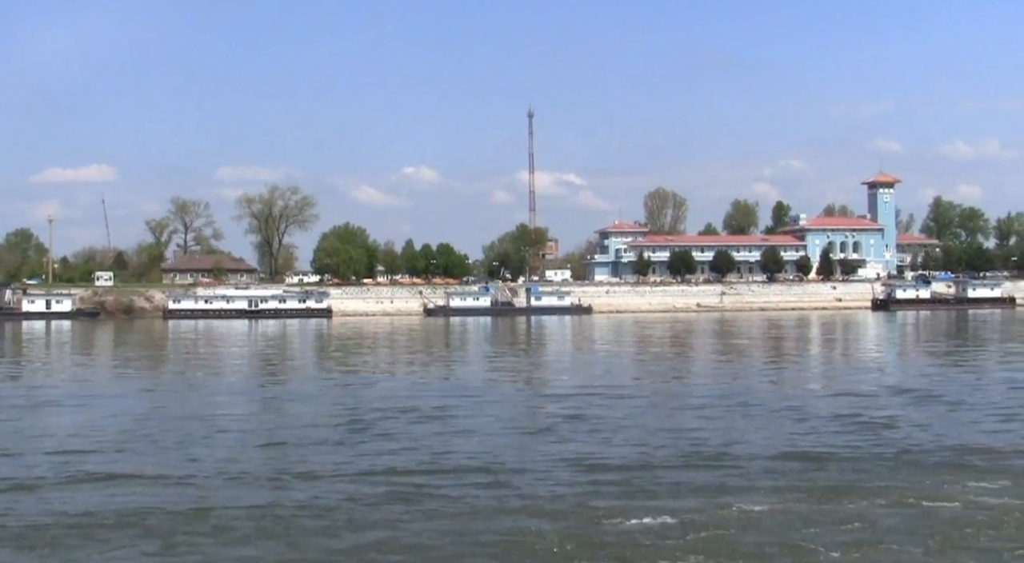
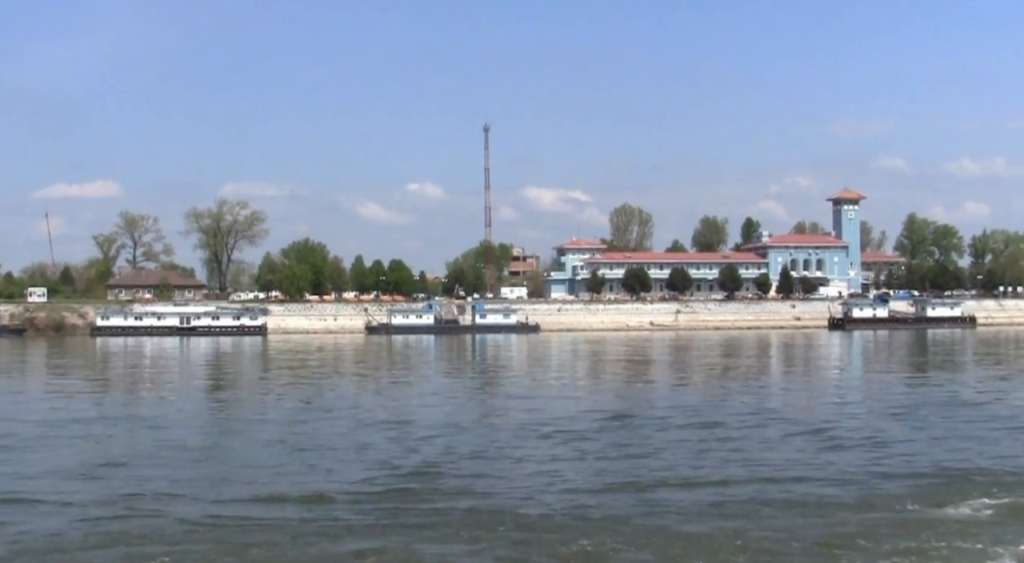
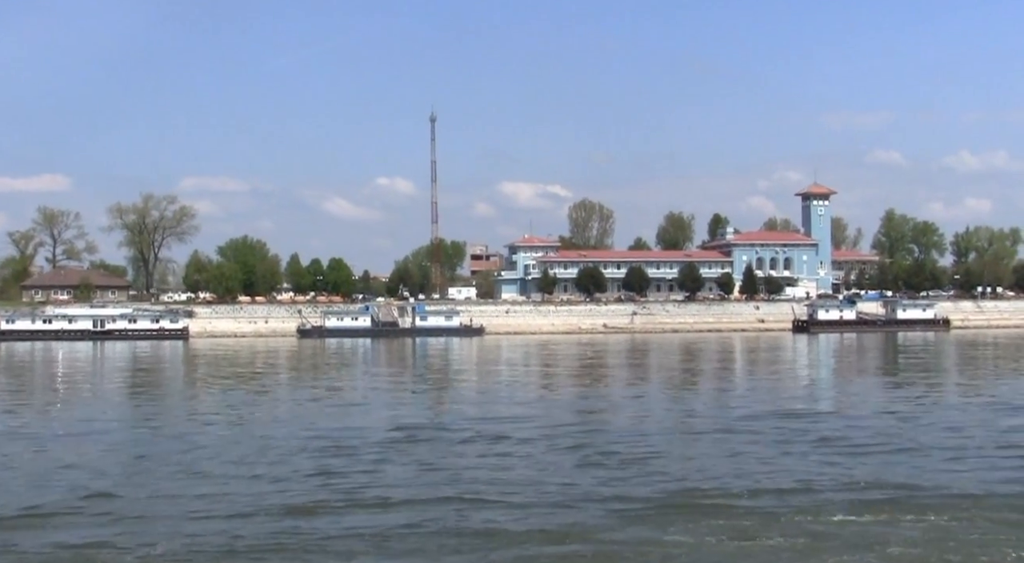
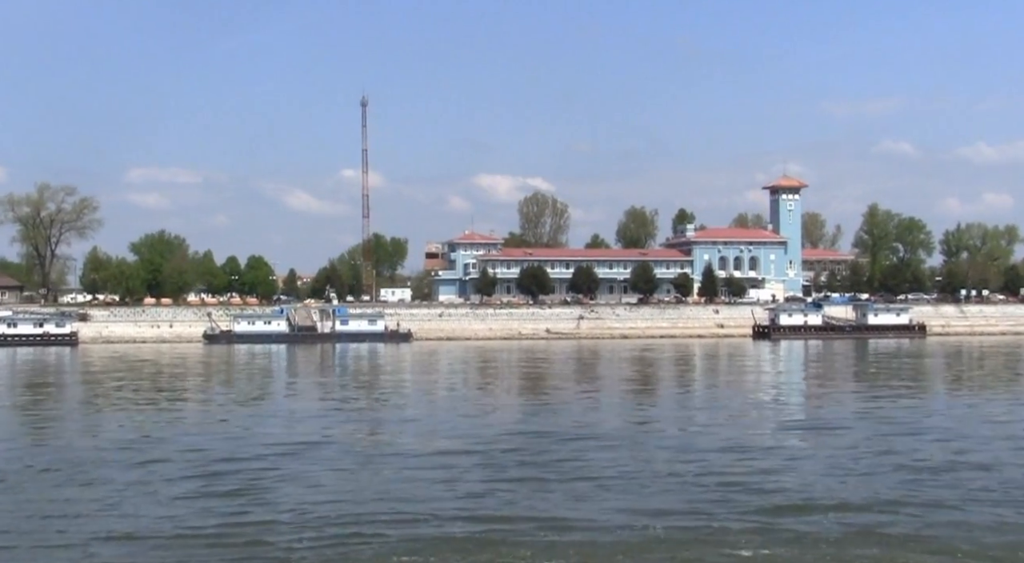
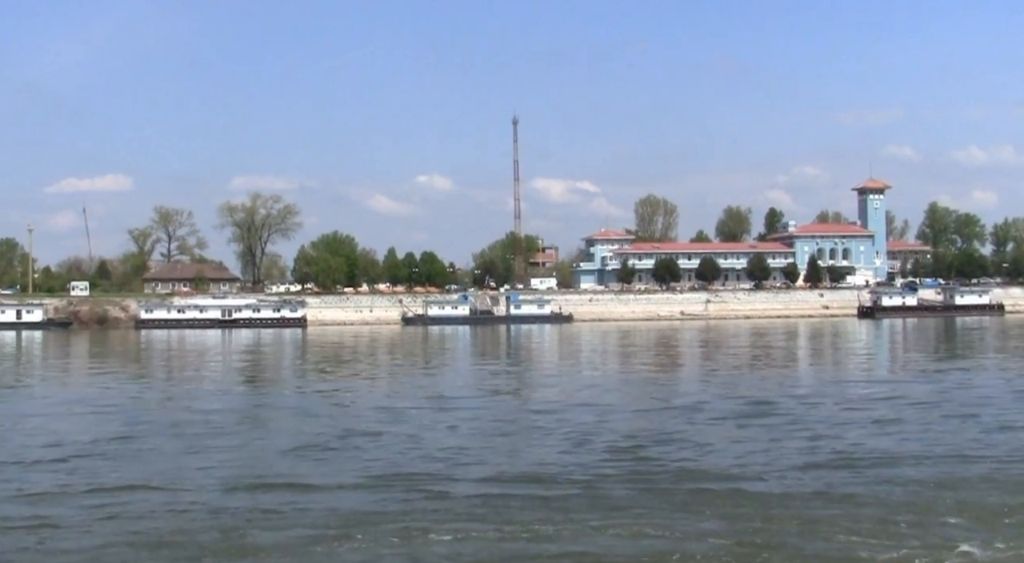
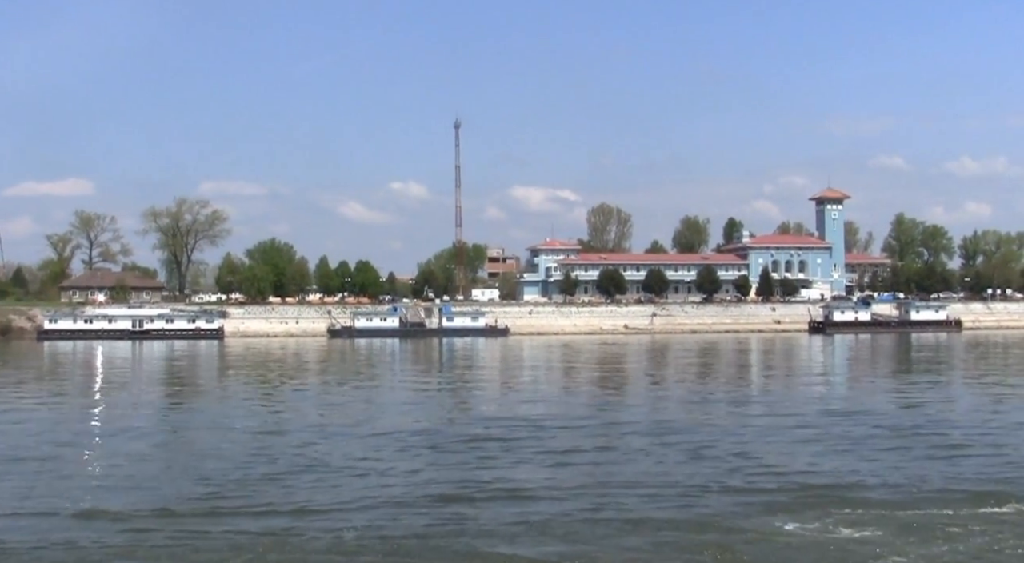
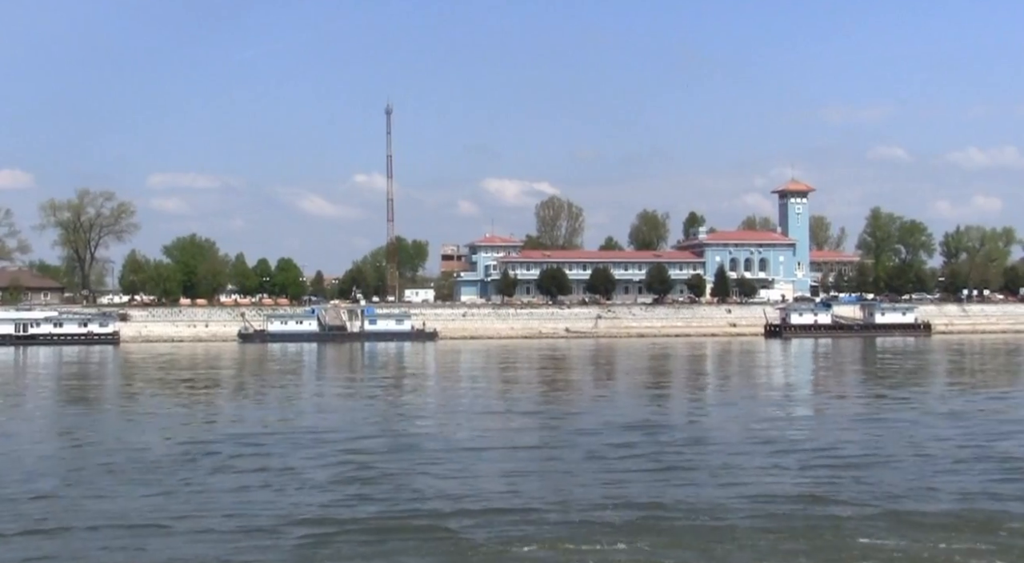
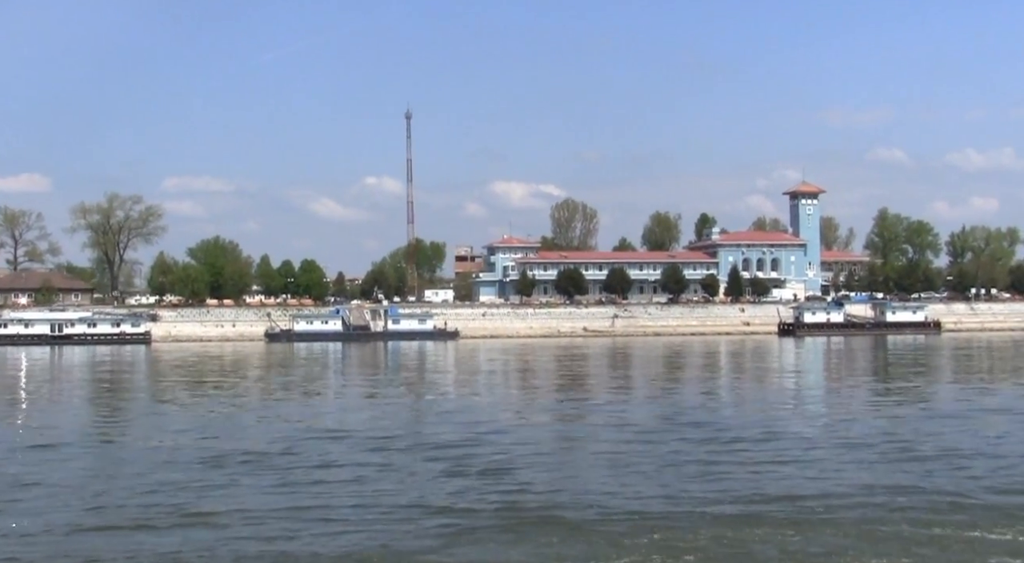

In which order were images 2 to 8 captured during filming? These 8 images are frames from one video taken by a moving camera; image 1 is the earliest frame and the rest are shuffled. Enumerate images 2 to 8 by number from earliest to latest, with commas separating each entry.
5, 2, 6, 3, 8, 7, 4
